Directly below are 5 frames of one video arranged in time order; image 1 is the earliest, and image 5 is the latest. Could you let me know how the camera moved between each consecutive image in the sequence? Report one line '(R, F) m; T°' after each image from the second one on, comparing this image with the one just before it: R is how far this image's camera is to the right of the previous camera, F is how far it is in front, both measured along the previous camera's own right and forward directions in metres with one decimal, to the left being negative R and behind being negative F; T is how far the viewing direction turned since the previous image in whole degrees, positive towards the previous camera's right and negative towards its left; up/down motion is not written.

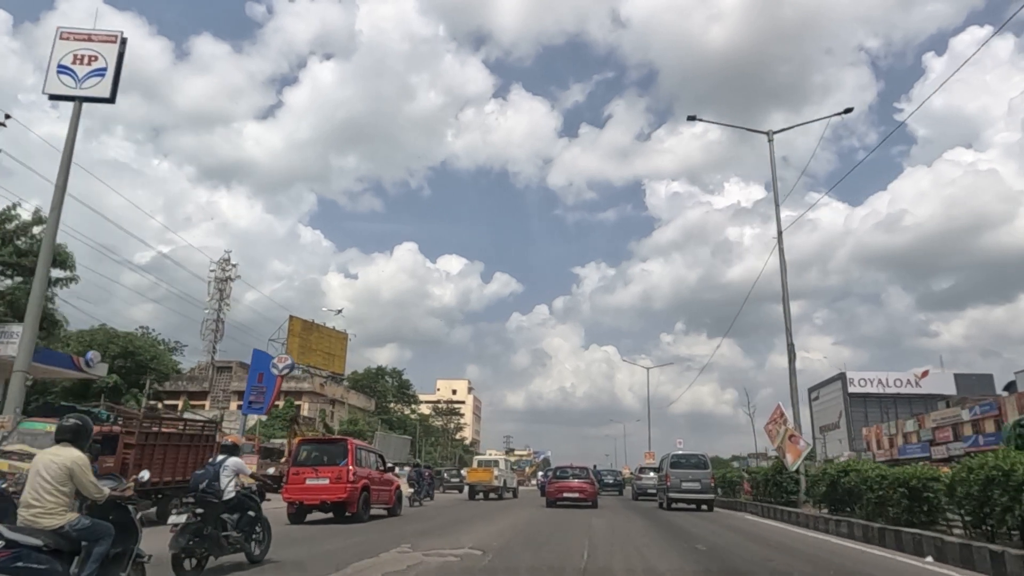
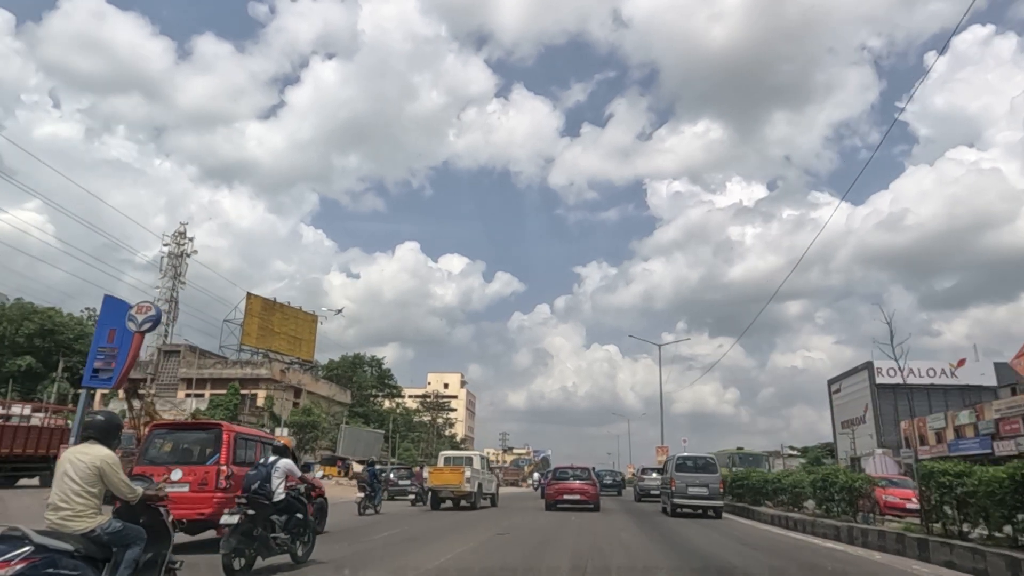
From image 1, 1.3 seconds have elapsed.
(-0.3, +0.1) m; 0°
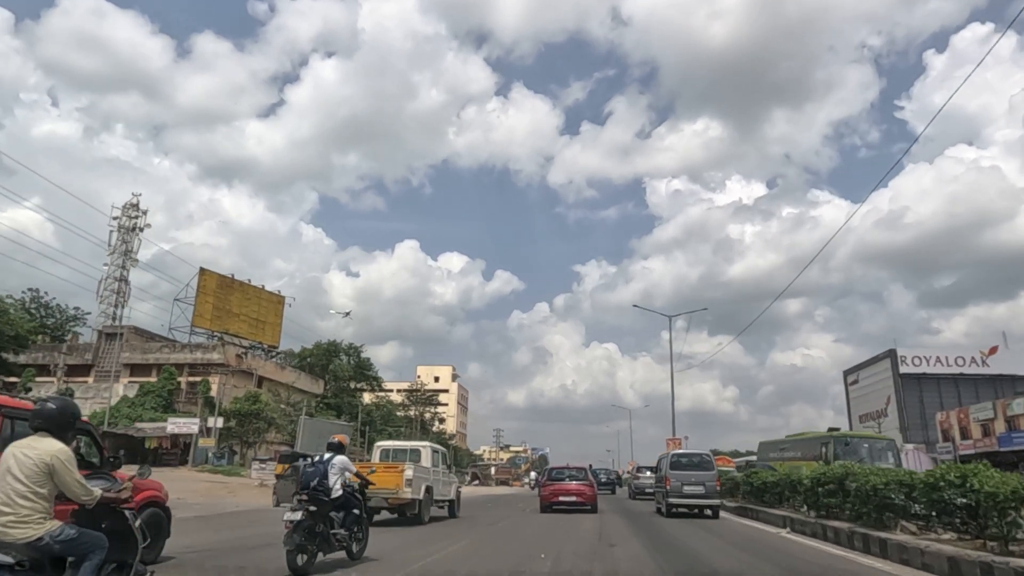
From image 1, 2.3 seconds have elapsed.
(-0.3, -0.1) m; 0°
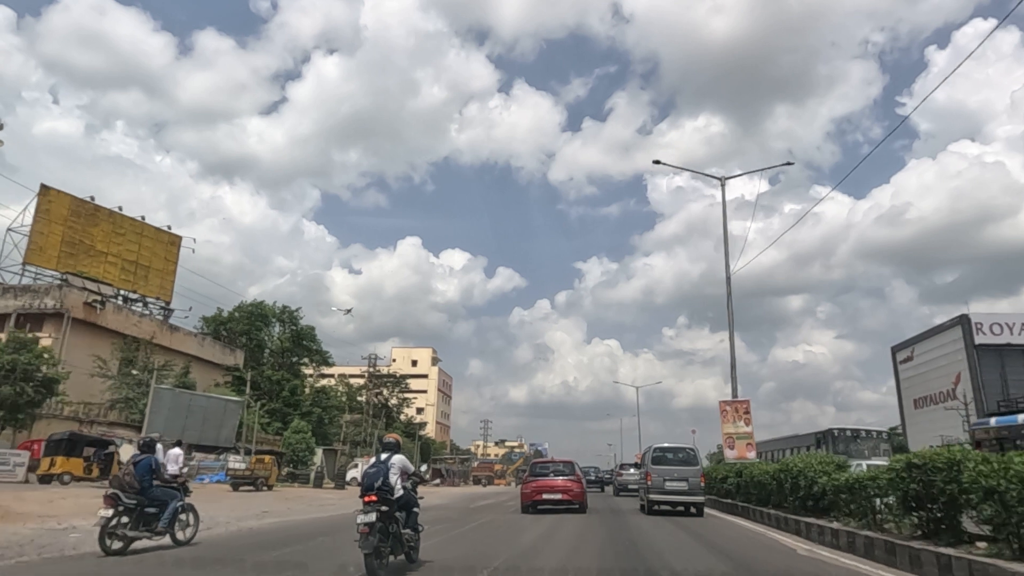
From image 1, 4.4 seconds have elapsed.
(-0.2, -0.3) m; 0°
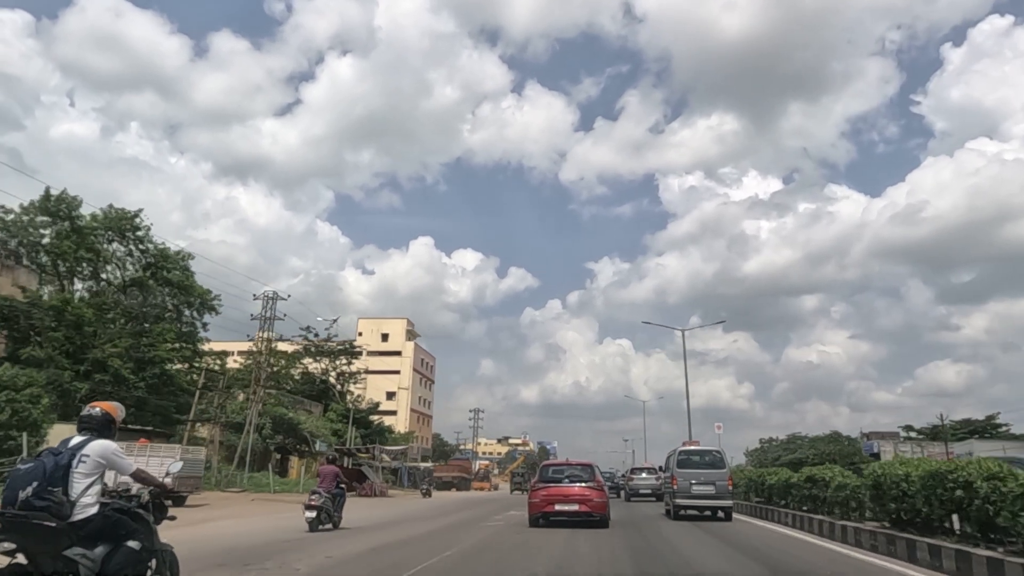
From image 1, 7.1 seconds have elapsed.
(+0.5, +1.8) m; -1°
